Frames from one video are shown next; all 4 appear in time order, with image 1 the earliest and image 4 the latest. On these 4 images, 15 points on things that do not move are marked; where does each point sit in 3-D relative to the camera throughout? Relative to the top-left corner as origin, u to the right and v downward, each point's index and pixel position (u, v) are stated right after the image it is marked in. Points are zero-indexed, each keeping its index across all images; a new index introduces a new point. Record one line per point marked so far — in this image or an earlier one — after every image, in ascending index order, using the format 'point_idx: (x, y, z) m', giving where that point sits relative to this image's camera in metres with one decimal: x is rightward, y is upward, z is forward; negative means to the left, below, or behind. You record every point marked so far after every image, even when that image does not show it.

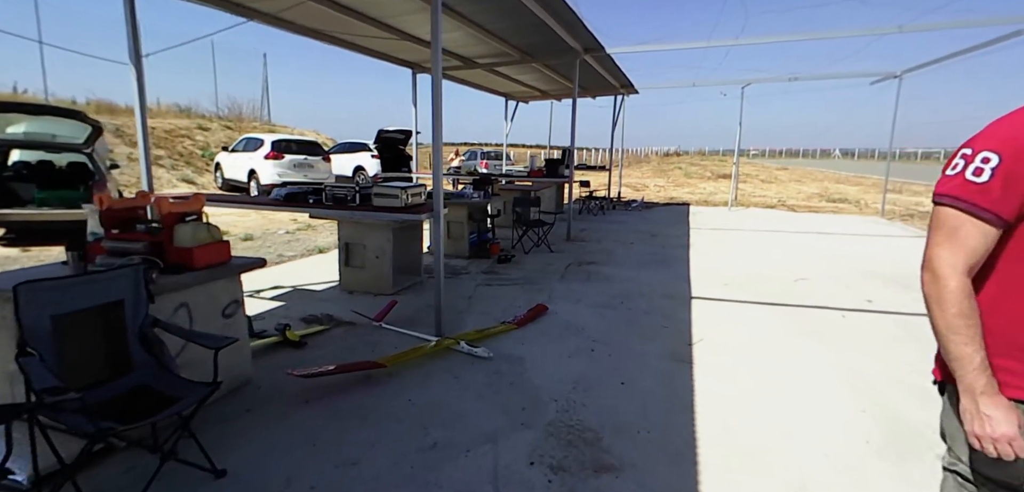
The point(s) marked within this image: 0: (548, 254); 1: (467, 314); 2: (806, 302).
0: (+0.4, -0.1, +5.9) m
1: (-0.4, -0.5, +3.8) m
2: (+2.5, -0.5, +4.2) m
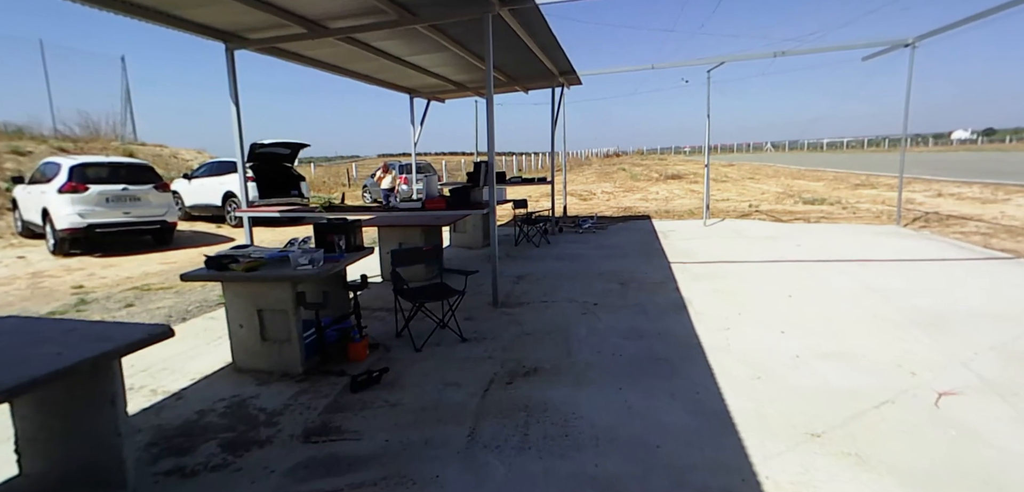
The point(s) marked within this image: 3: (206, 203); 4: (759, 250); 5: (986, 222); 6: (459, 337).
0: (-0.4, -0.7, +3.3) m
1: (-0.9, -1.2, +1.1) m
2: (+1.9, -0.9, +1.8) m
3: (-6.8, +1.0, +10.7) m
4: (+3.1, -0.1, +6.0) m
5: (+6.9, +0.3, +7.0) m
6: (-0.4, -0.7, +3.6) m
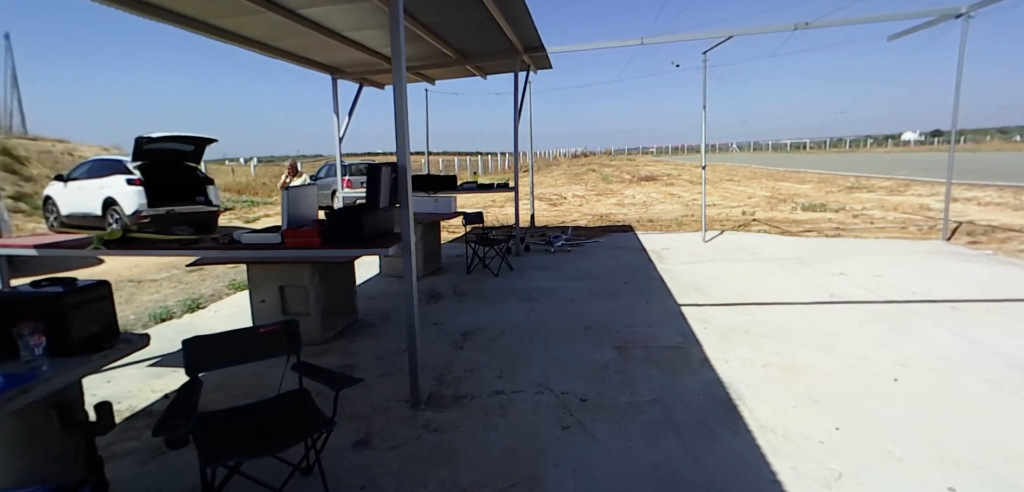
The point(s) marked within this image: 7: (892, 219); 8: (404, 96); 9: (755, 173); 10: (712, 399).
0: (-0.7, -1.1, +1.5) m
1: (-1.0, -1.5, -0.7) m
2: (+1.7, -1.2, +0.1) m
3: (-7.6, +0.6, +8.5) m
4: (+2.6, -0.3, +4.5) m
5: (+6.3, +0.1, +5.7) m
6: (-0.7, -1.0, +1.8) m
7: (+6.2, +0.4, +7.9) m
8: (-0.5, +0.8, +2.5) m
9: (+9.3, +2.8, +18.5) m
10: (+1.0, -0.8, +2.5) m
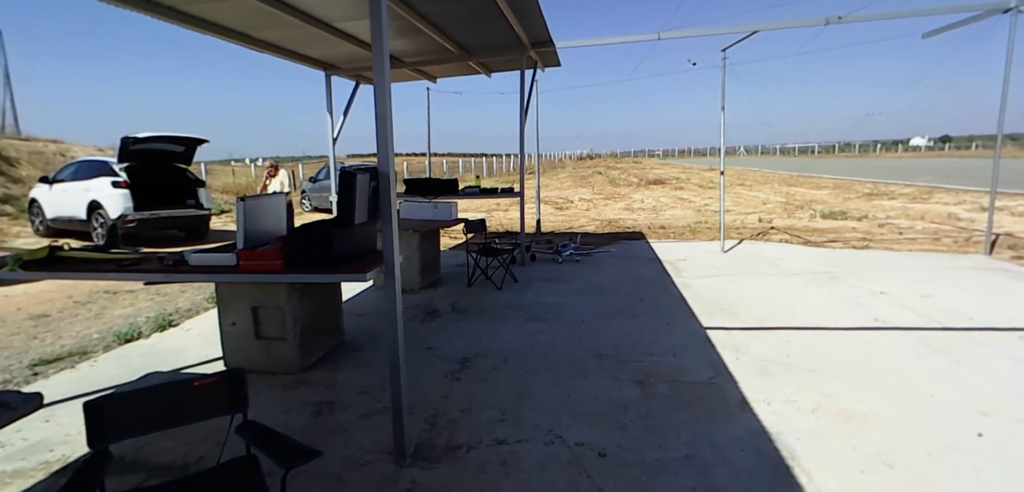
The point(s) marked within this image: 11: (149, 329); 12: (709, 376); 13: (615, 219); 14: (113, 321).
0: (-0.7, -1.1, +1.1) m
1: (-1.1, -1.6, -1.2) m
2: (+1.7, -1.3, -0.3) m
3: (-7.5, +0.5, +8.2) m
4: (+2.6, -0.5, +4.0) m
5: (+6.4, -0.1, +5.3) m
6: (-0.7, -1.1, +1.4) m
7: (+6.3, +0.3, +7.5) m
8: (-0.5, +0.7, +2.0) m
9: (+9.5, +2.5, +18.0) m
10: (+1.1, -0.9, +2.1) m
11: (-2.9, -0.6, +3.8) m
12: (+1.2, -0.7, +2.8) m
13: (+2.2, +0.6, +10.5) m
14: (-3.4, -0.6, +4.1) m
